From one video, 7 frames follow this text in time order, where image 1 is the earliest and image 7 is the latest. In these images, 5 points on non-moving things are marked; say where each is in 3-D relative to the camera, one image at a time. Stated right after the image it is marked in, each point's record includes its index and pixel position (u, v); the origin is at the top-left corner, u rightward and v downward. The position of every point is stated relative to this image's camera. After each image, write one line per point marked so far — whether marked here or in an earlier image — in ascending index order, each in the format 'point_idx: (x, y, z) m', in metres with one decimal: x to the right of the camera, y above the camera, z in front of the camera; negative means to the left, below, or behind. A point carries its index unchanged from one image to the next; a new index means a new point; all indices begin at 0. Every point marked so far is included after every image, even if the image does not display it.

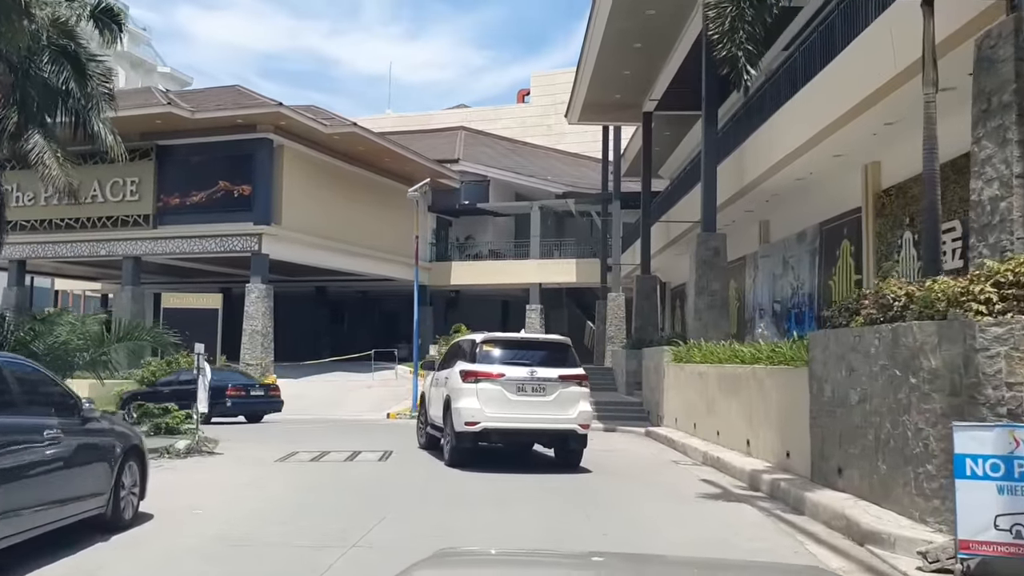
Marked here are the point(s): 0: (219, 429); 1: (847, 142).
0: (-5.1, -2.5, +17.2) m
1: (+4.9, +2.1, +14.3) m
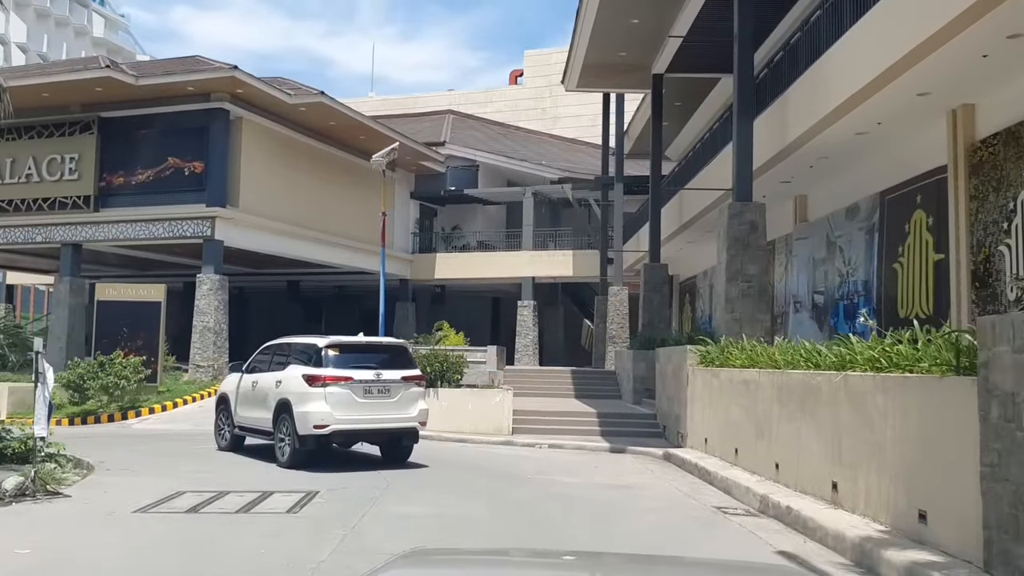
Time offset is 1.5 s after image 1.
0: (-5.4, -2.2, +13.6) m
1: (+4.6, +2.3, +10.7) m
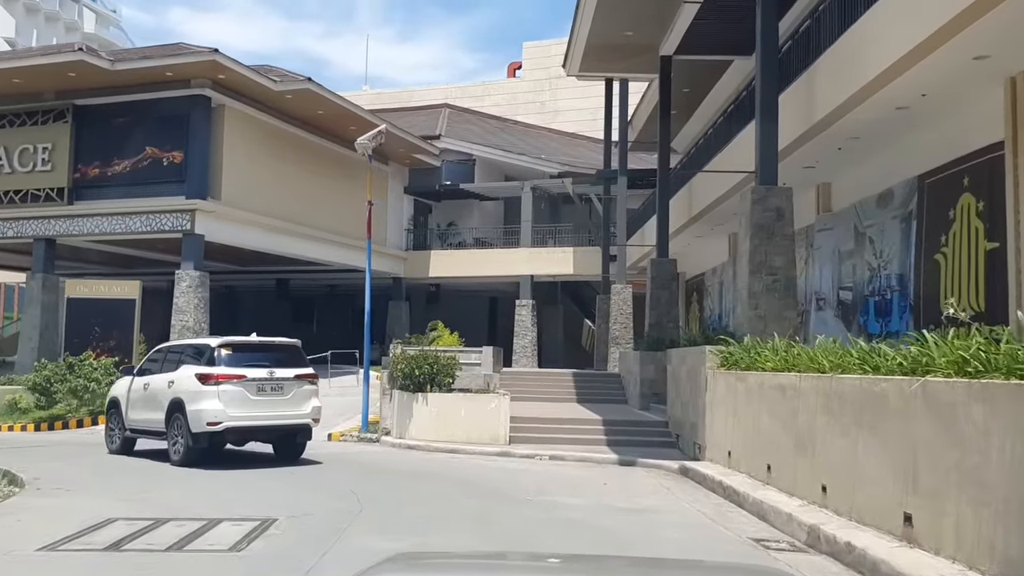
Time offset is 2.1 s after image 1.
0: (-5.4, -2.1, +12.1) m
1: (+4.6, +2.4, +9.3) m
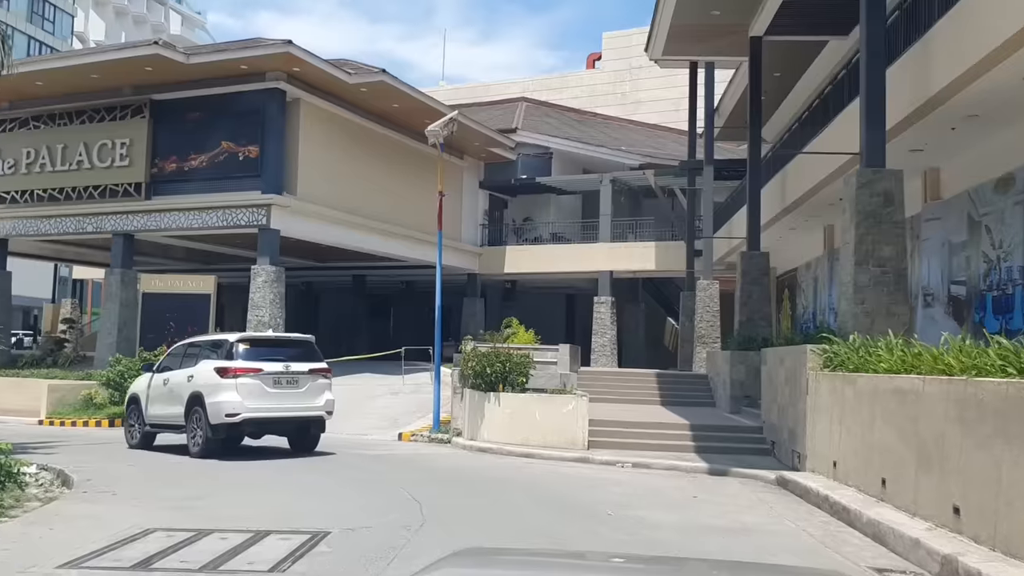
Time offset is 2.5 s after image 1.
0: (-4.5, -2.0, +11.6) m
1: (+5.3, +2.5, +8.0) m
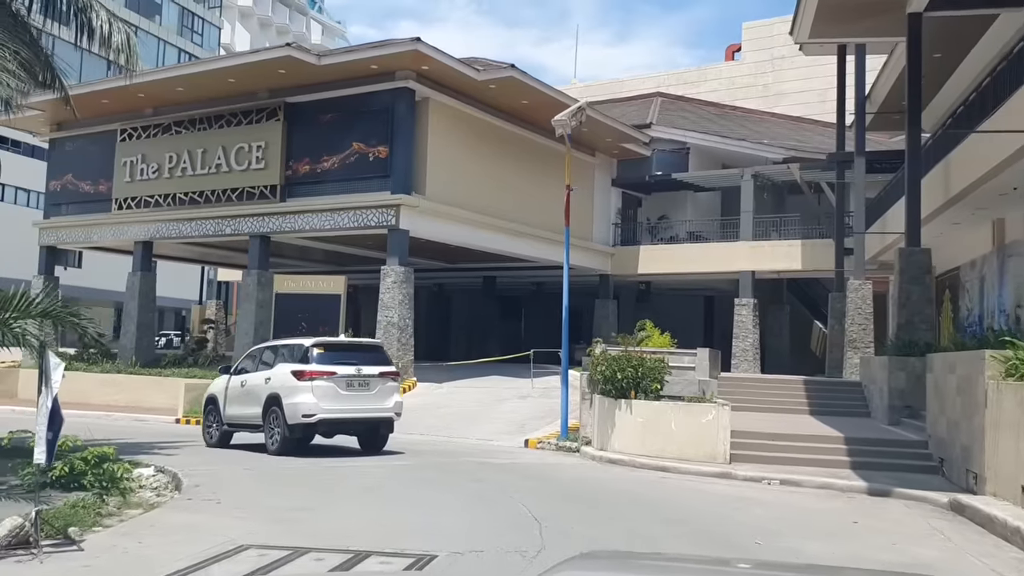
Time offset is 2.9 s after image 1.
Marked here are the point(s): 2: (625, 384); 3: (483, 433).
0: (-3.0, -2.0, +11.3) m
1: (+6.2, +2.5, +6.4) m
2: (+1.5, -1.2, +12.8) m
3: (-0.5, -2.4, +16.5) m
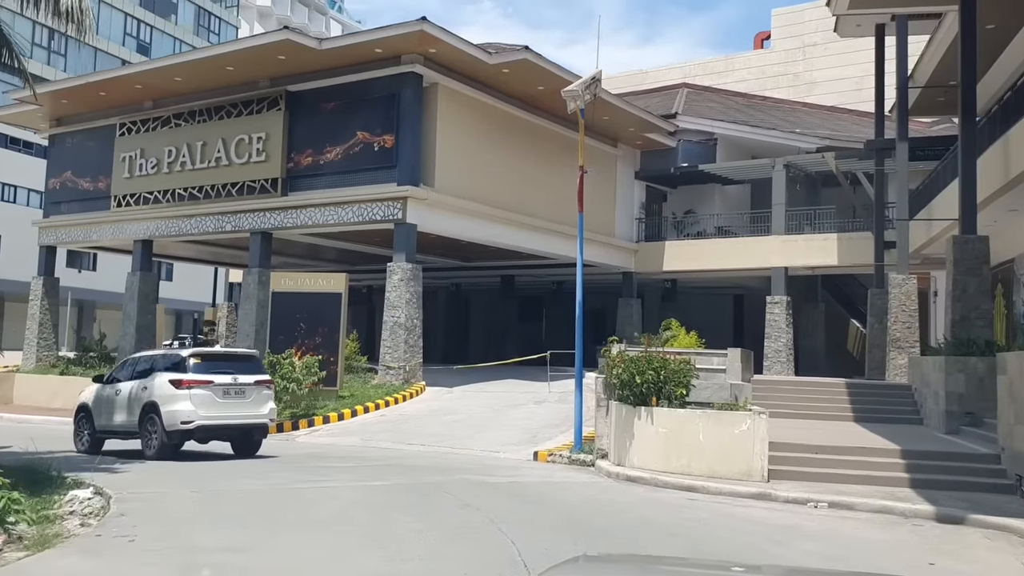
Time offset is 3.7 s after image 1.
0: (-3.0, -1.9, +9.7) m
1: (+6.0, +2.7, +4.6) m
2: (+1.5, -1.1, +11.1) m
3: (-0.4, -2.4, +14.9) m
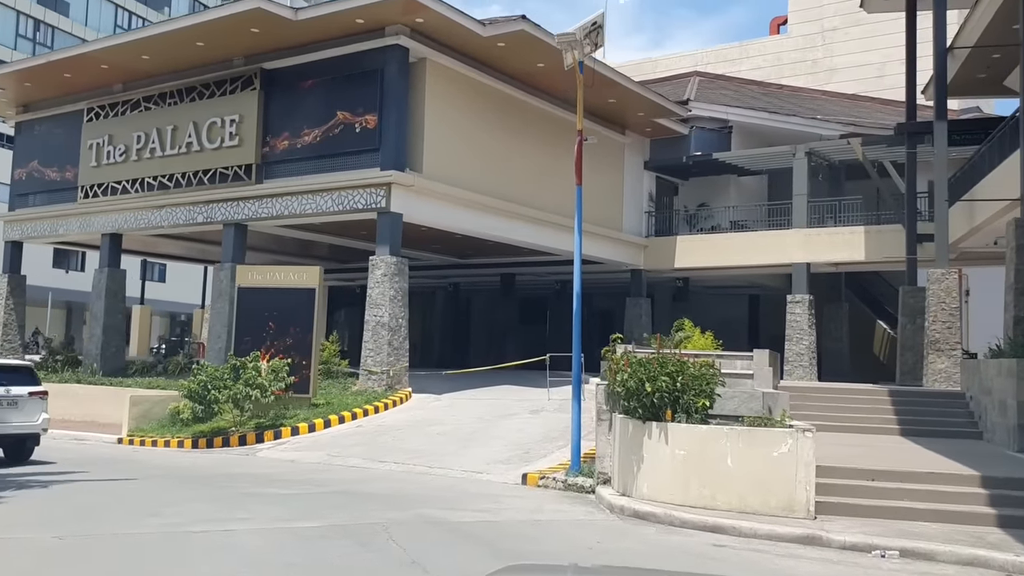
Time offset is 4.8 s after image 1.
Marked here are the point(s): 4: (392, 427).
0: (-3.2, -1.8, +7.5) m
1: (+5.8, +2.9, +2.3) m
2: (+1.3, -1.0, +8.9) m
3: (-0.5, -2.2, +12.7) m
4: (-2.1, -2.4, +16.8) m
